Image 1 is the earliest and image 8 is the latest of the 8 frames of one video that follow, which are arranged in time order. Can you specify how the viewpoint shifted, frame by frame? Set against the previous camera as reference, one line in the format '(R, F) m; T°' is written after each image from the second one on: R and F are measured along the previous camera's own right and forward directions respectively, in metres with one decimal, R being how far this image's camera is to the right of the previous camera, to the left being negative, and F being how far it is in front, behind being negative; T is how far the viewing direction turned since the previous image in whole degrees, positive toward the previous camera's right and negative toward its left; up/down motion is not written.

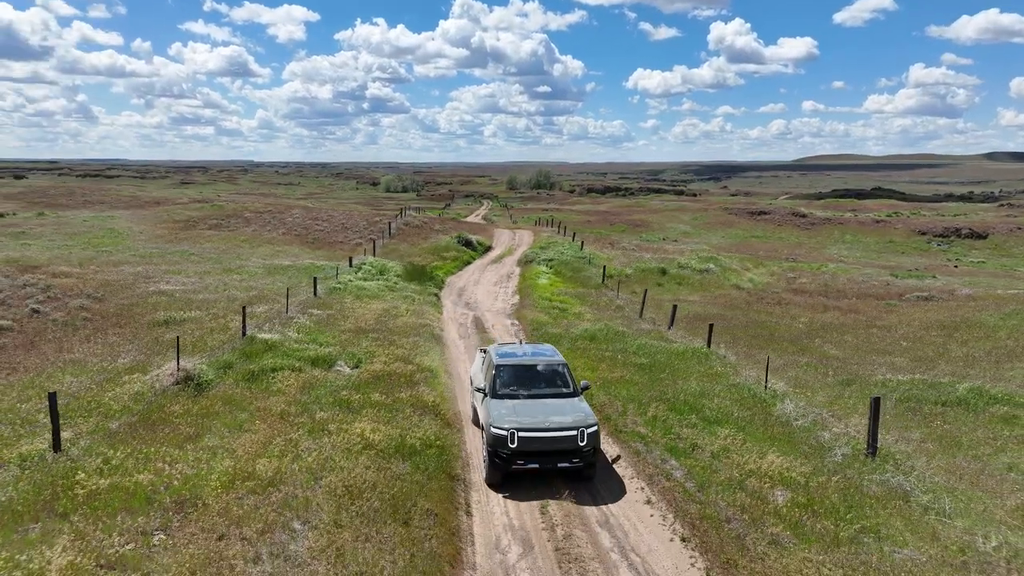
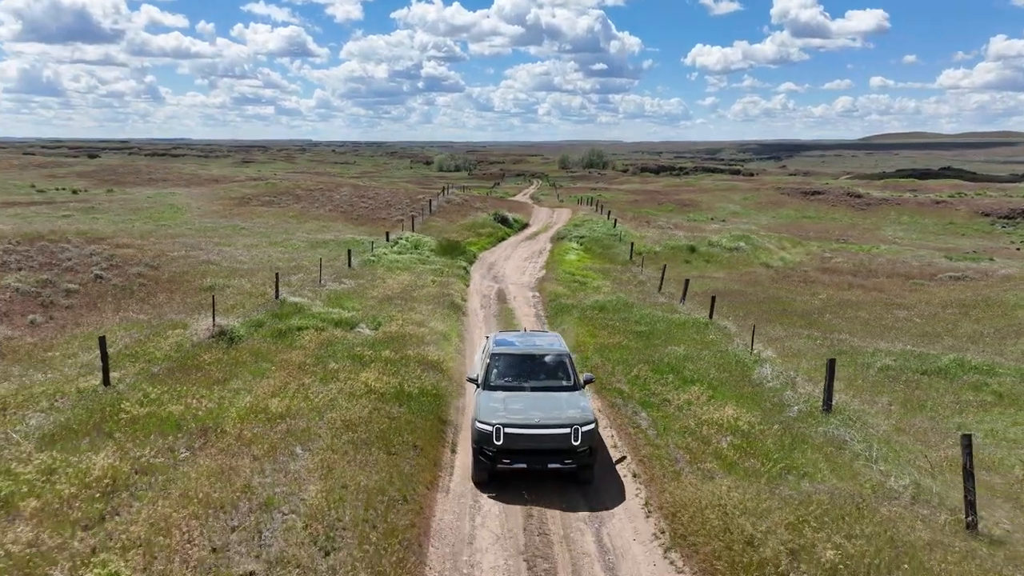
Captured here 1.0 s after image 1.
(+1.5, -1.5) m; -4°
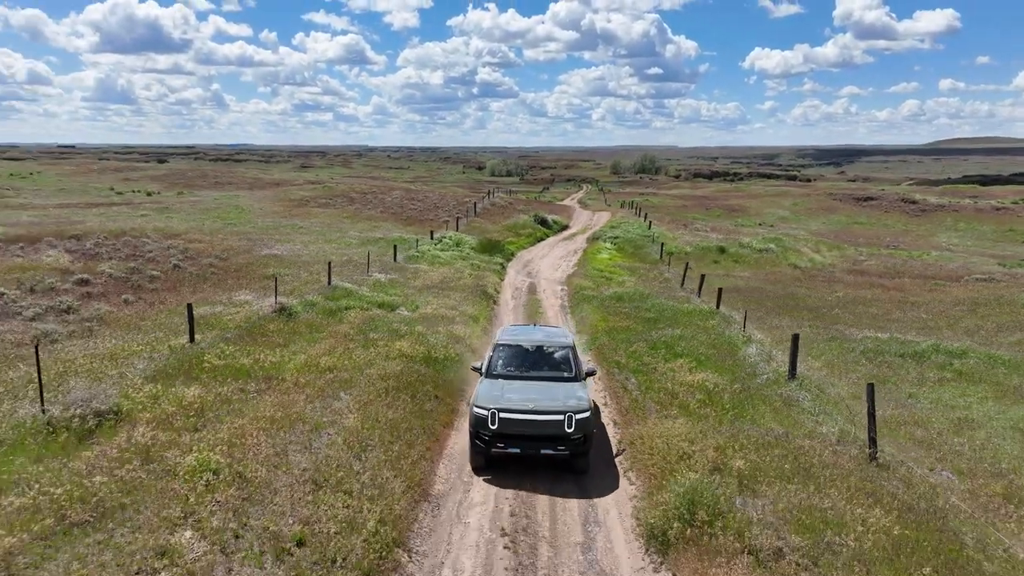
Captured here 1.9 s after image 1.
(+1.1, -2.8) m; -4°
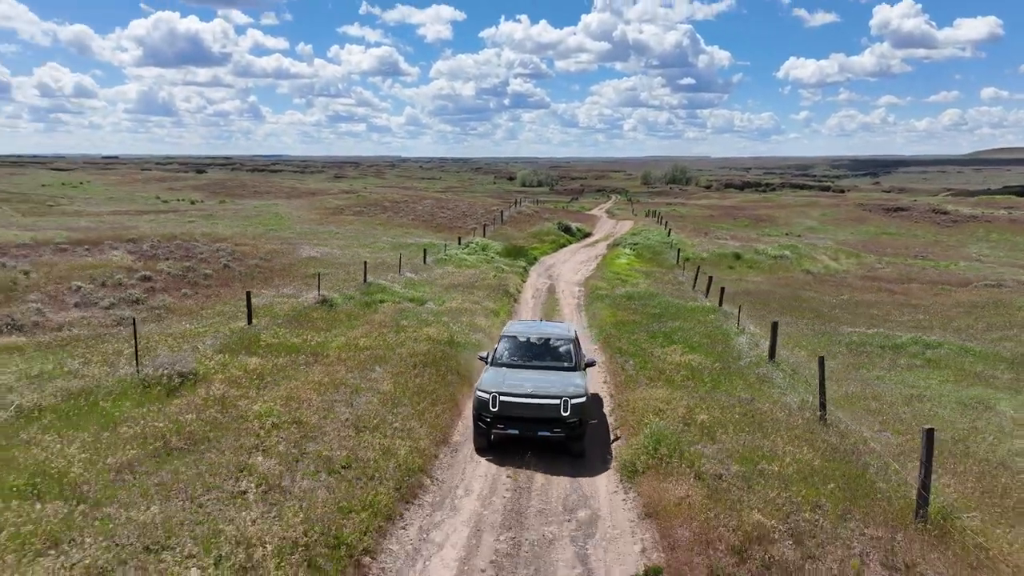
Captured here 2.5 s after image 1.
(+0.5, -2.6) m; -2°
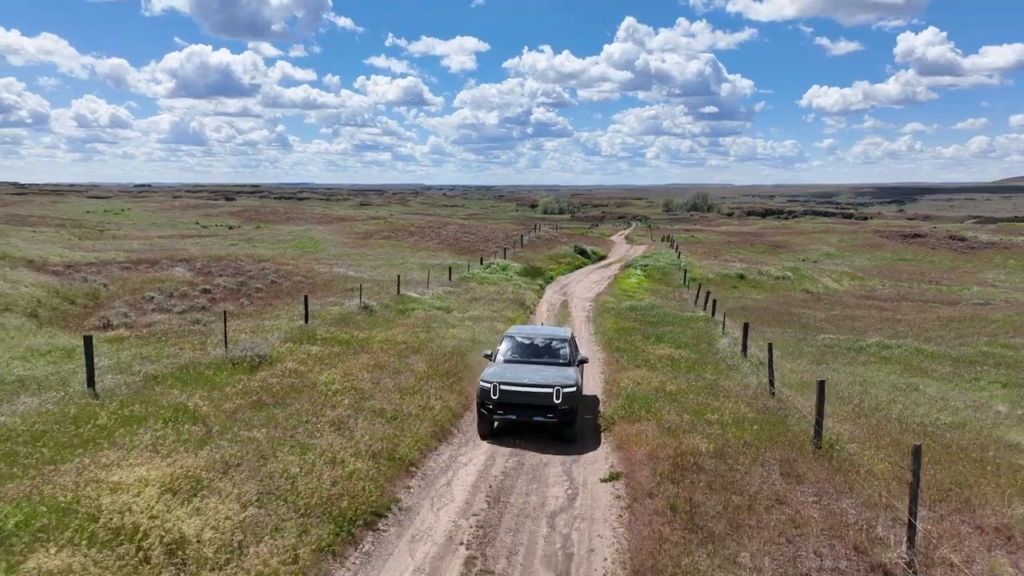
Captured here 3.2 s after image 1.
(+0.3, -3.9) m; -2°
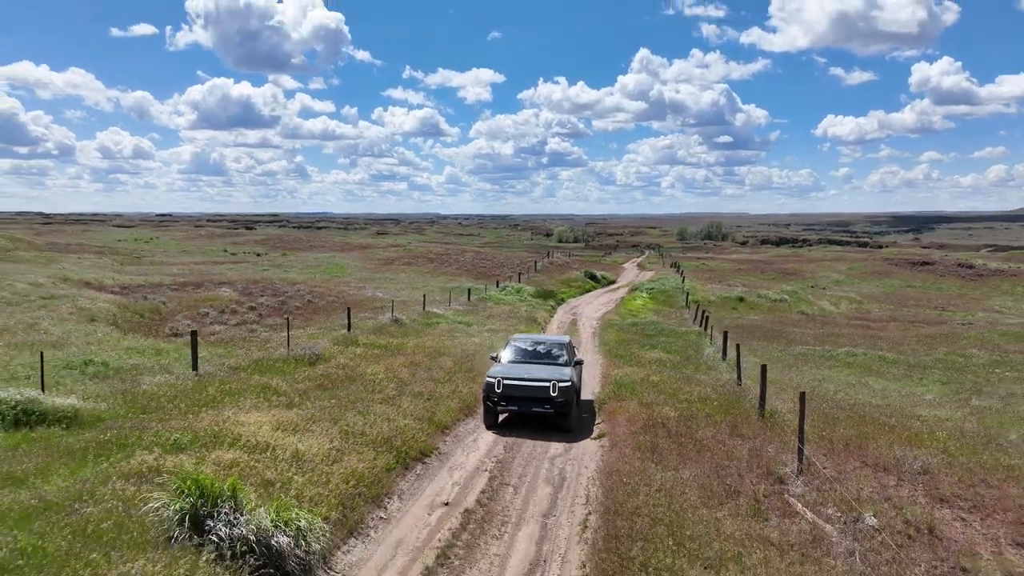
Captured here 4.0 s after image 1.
(+0.1, -4.1) m; -1°
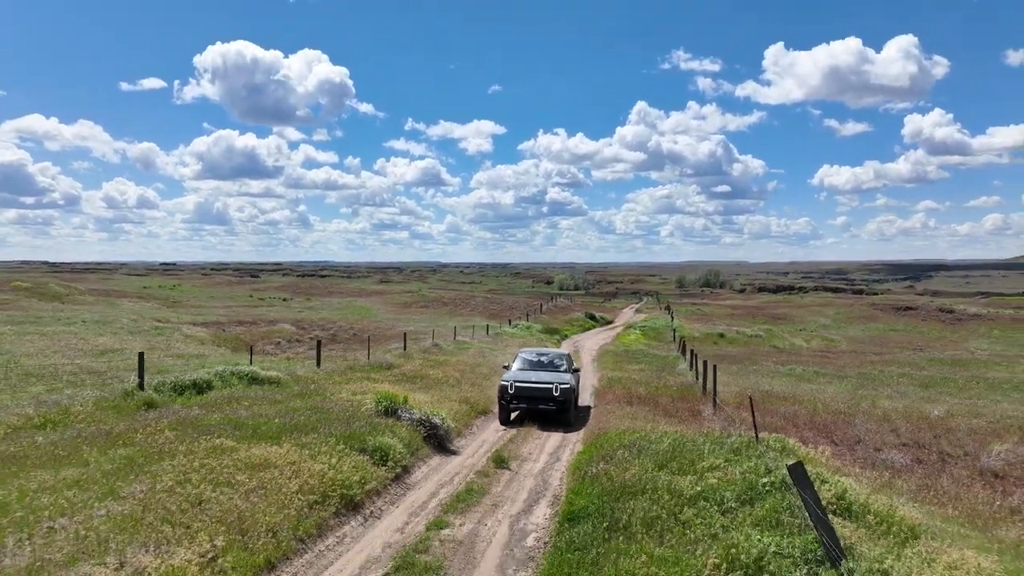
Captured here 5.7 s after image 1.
(-0.9, -8.8) m; 0°
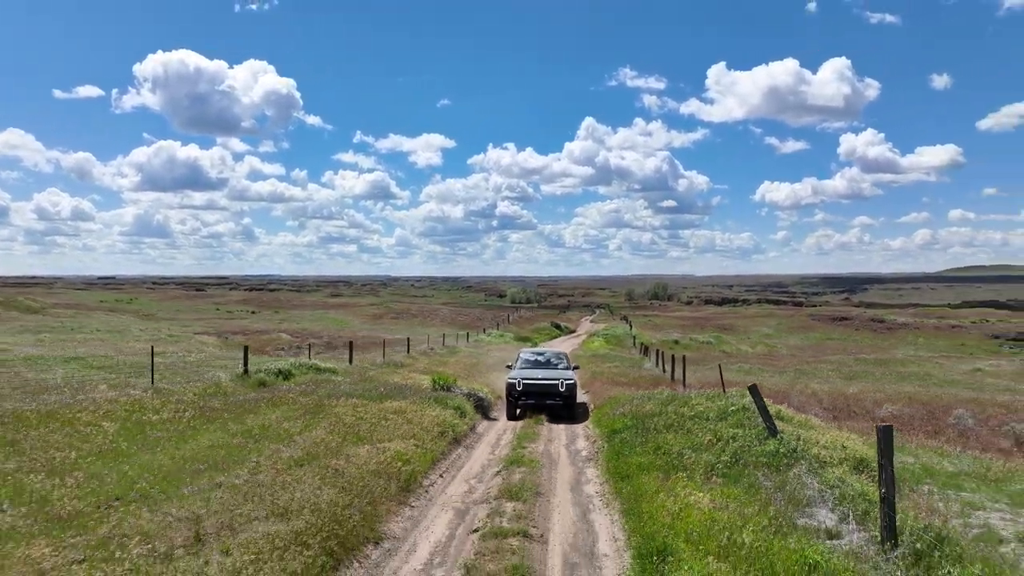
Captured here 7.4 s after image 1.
(-2.4, -5.5) m; +4°
